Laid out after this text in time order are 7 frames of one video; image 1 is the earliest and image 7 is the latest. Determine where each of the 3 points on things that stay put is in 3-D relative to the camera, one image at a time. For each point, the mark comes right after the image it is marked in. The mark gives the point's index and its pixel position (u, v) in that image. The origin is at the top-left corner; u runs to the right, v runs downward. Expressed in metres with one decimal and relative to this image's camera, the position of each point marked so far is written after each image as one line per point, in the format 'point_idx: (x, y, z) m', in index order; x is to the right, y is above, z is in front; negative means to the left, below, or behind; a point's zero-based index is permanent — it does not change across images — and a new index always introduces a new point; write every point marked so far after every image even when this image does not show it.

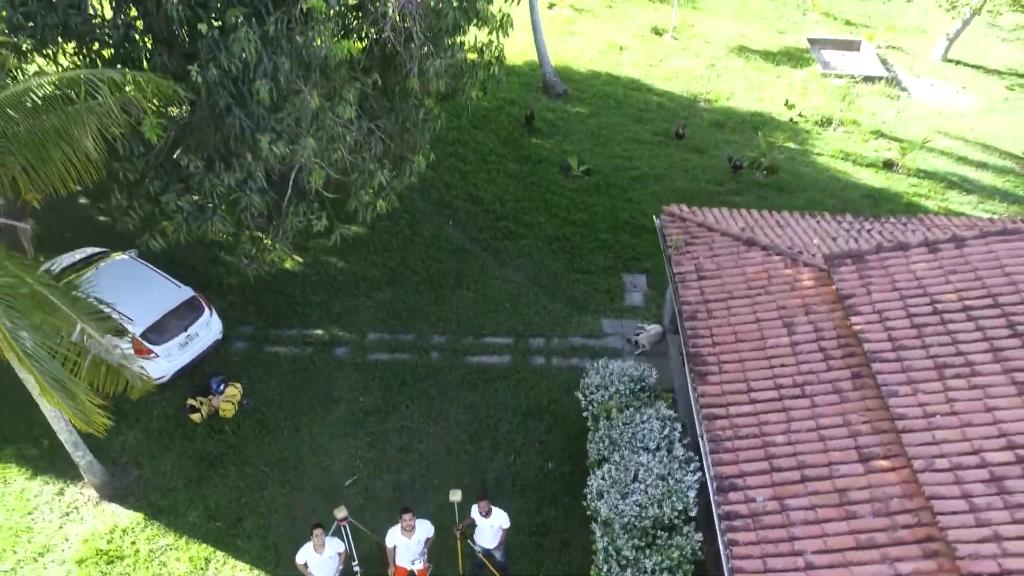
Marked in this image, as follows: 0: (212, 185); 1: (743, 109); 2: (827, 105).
0: (-2.5, +0.9, +5.9) m
1: (+4.8, +3.7, +14.9) m
2: (+6.8, +3.9, +15.3) m
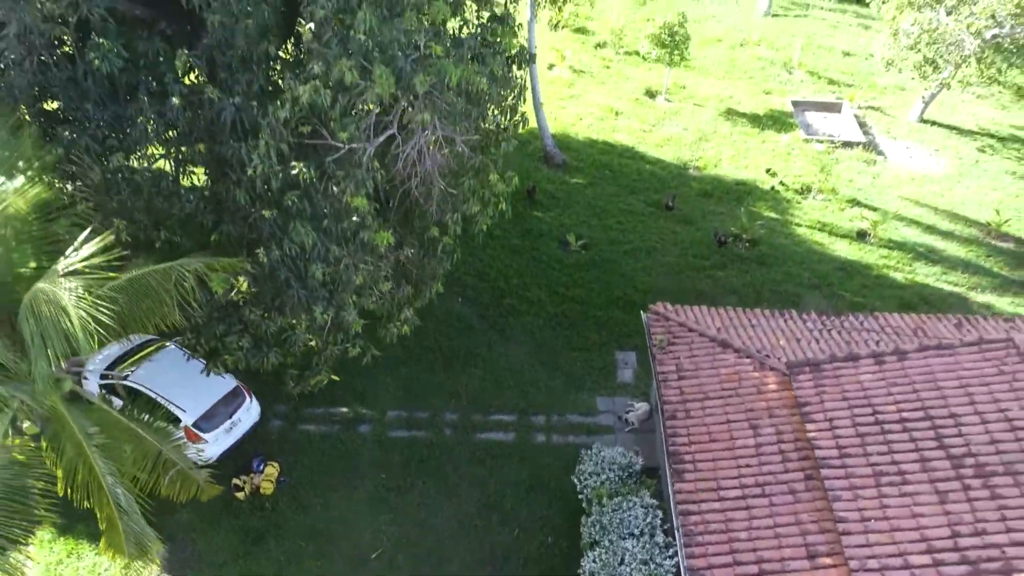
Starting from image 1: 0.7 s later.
0: (-2.4, -0.4, +7.1) m
1: (+4.9, +2.5, +16.1) m
2: (+6.8, +2.7, +16.5) m
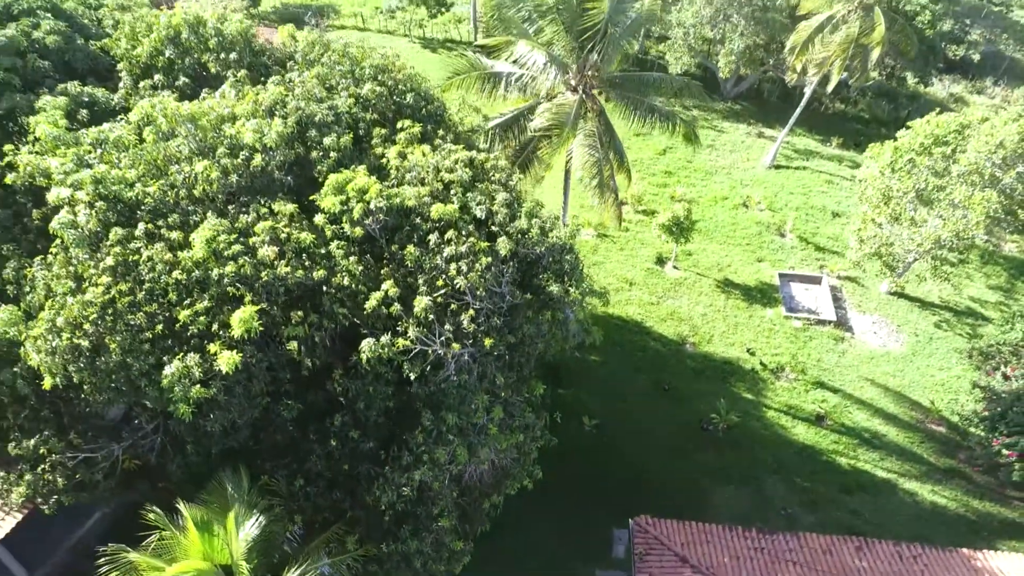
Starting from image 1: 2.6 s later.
0: (-2.1, -4.5, +11.2) m
1: (+5.7, -1.9, +19.9) m
2: (+7.7, -1.7, +20.2) m
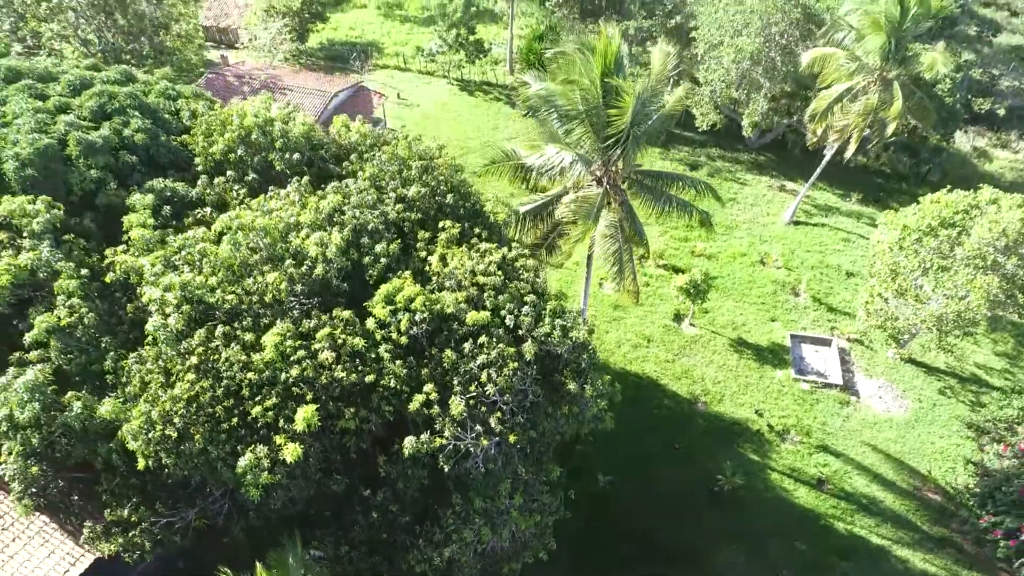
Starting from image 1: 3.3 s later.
0: (-1.8, -6.1, +12.8) m
1: (+6.4, -3.8, +21.2) m
2: (+8.4, -3.7, +21.4) m
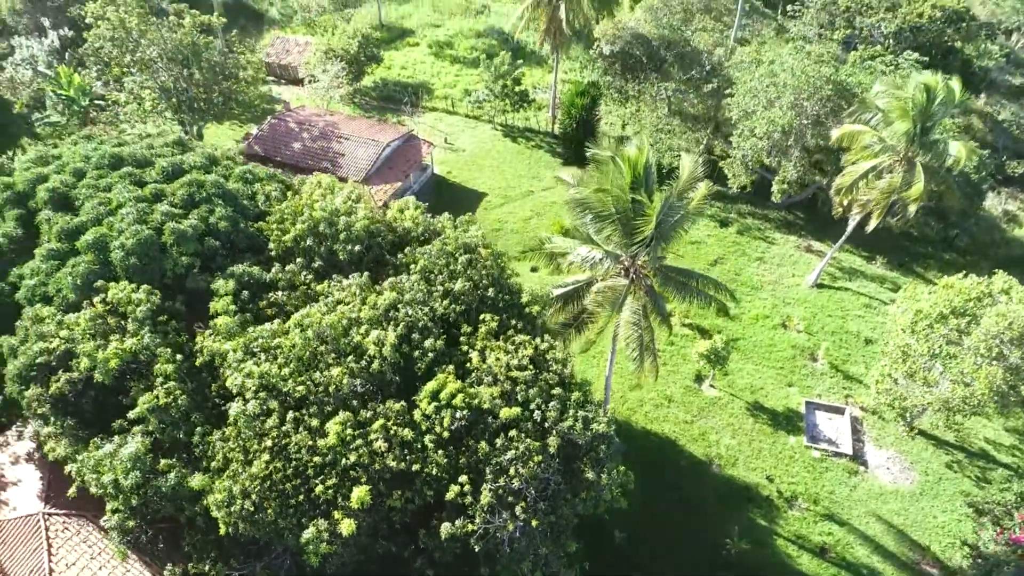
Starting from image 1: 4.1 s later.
0: (-1.5, -8.0, +14.7) m
1: (+7.2, -6.1, +22.7) m
2: (+9.2, -6.1, +22.8) m
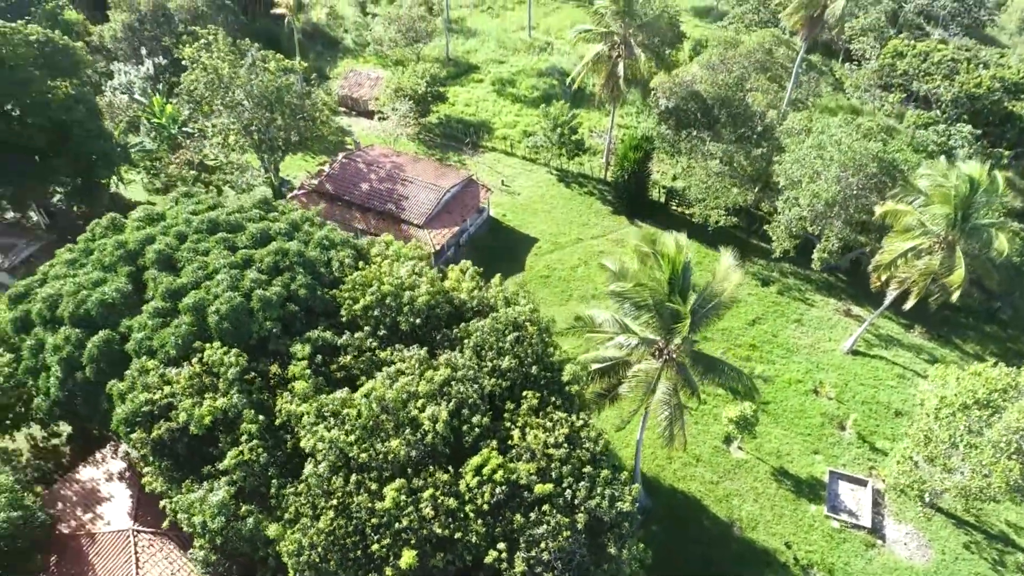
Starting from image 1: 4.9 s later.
0: (-1.0, -10.0, +16.6) m
1: (+8.3, -8.6, +24.0) m
2: (+10.3, -8.7, +24.0) m
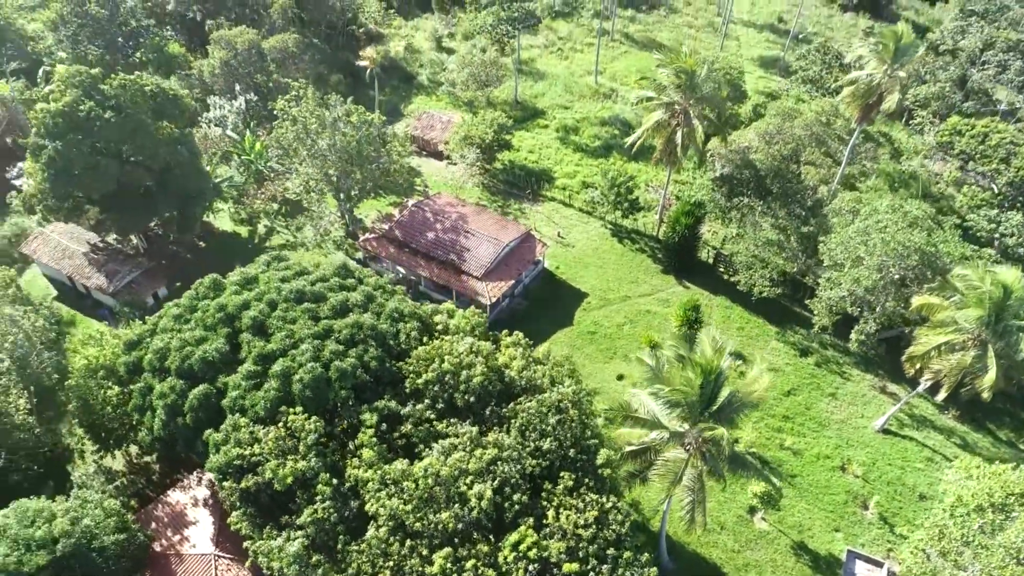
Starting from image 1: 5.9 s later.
0: (-0.5, -12.5, +19.1) m
1: (+9.4, -11.8, +25.7) m
2: (+11.3, -12.1, +25.6) m
